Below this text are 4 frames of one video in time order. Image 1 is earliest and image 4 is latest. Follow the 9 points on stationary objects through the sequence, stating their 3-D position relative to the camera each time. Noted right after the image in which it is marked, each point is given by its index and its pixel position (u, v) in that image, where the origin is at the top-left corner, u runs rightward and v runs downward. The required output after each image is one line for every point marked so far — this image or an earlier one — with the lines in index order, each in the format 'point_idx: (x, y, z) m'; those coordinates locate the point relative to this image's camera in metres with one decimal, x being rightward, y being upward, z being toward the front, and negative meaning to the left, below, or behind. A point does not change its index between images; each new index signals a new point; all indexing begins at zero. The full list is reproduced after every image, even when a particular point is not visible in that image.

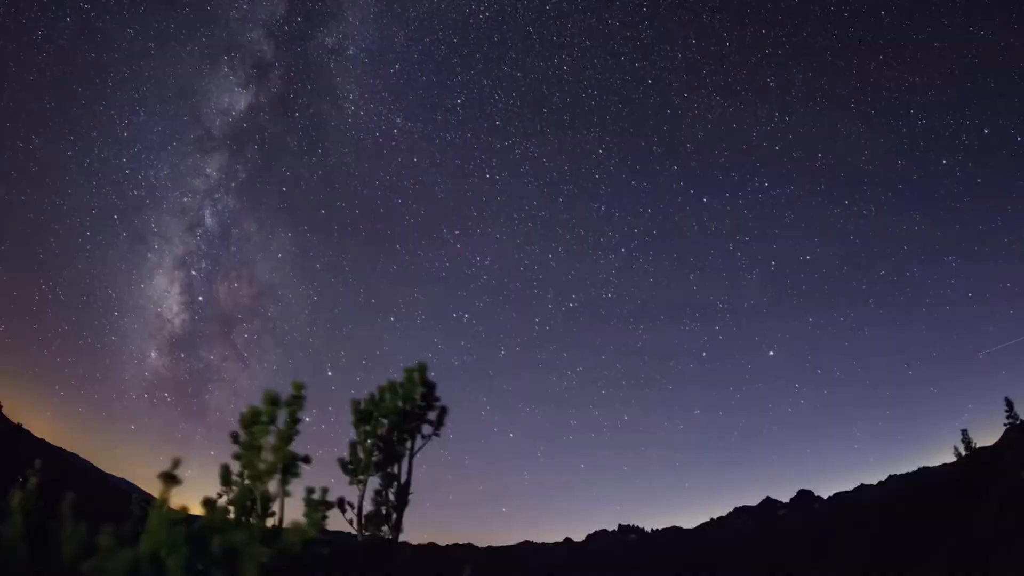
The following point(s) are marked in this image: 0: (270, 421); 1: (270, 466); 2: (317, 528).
0: (-6.7, -3.6, +19.1) m
1: (-6.3, -4.5, +18.3) m
2: (-4.7, -5.6, +17.1) m
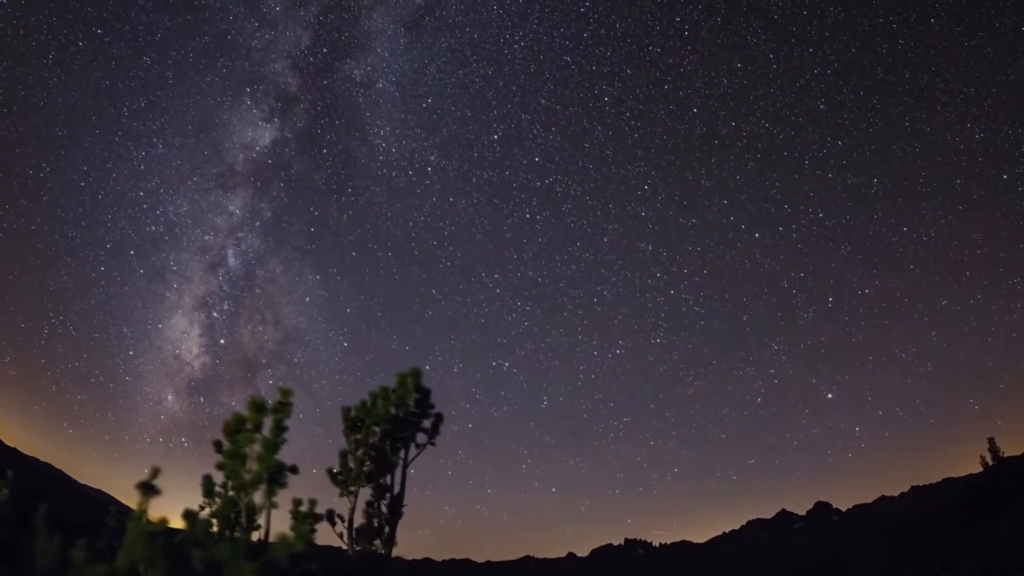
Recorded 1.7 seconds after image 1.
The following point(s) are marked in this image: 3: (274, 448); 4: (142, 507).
0: (-6.1, -3.4, +16.2) m
1: (-5.8, -4.3, +15.3) m
2: (-4.3, -5.2, +13.9) m
3: (-5.5, -3.7, +15.5) m
4: (-7.9, -4.7, +14.7) m
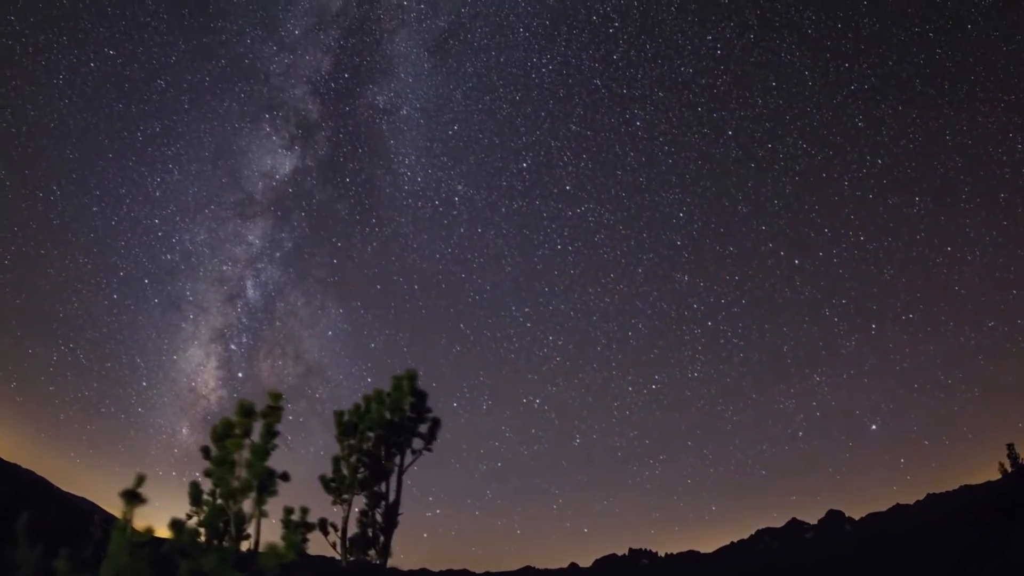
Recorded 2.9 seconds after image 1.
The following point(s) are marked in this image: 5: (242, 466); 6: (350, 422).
0: (-5.7, -3.1, +14.4) m
1: (-5.3, -3.9, +13.5) m
2: (-3.9, -4.7, +12.0) m
3: (-5.0, -3.3, +13.7) m
4: (-7.5, -4.4, +12.9) m
5: (-5.5, -3.6, +13.7) m
6: (-3.5, -2.9, +14.7) m
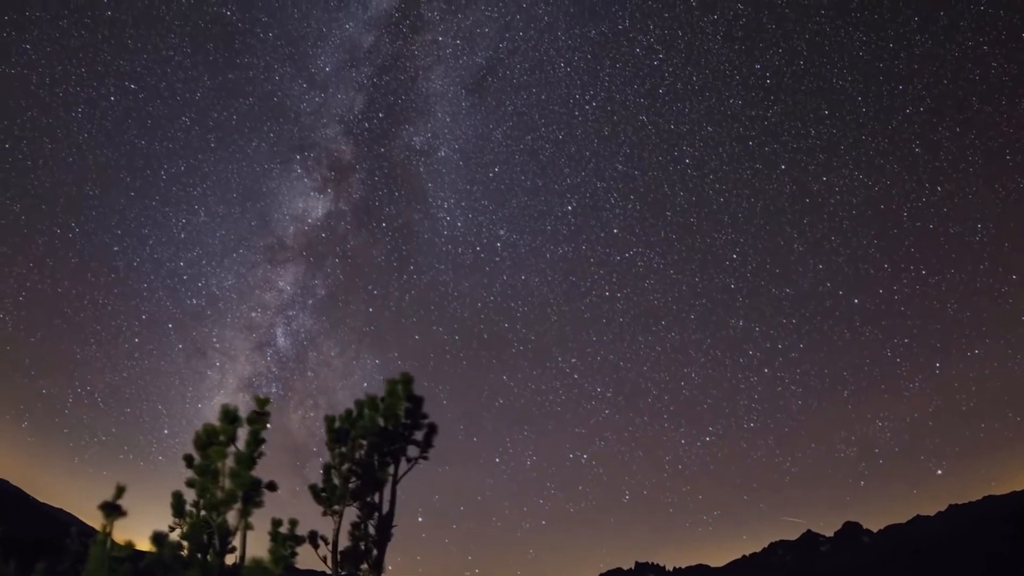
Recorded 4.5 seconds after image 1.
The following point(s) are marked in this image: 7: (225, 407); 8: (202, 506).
0: (-4.9, -2.8, +12.0) m
1: (-4.6, -3.5, +10.9) m
2: (-3.2, -4.1, +9.3) m
3: (-4.3, -2.9, +11.2) m
4: (-6.8, -4.0, +10.4) m
5: (-4.7, -3.2, +11.2) m
6: (-2.7, -2.5, +12.2) m
7: (-5.2, -2.2, +12.4) m
8: (-5.2, -3.8, +11.2) m
